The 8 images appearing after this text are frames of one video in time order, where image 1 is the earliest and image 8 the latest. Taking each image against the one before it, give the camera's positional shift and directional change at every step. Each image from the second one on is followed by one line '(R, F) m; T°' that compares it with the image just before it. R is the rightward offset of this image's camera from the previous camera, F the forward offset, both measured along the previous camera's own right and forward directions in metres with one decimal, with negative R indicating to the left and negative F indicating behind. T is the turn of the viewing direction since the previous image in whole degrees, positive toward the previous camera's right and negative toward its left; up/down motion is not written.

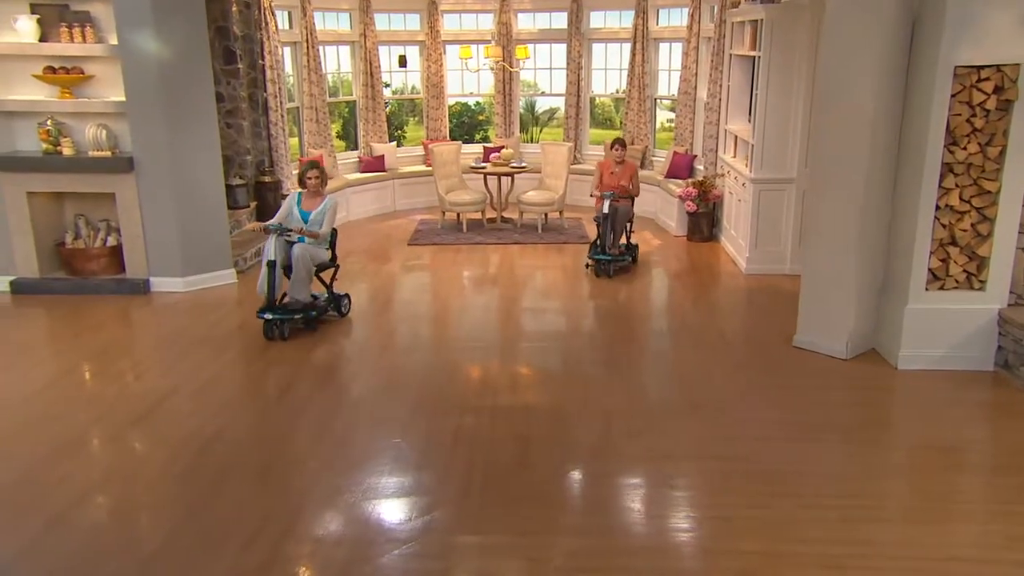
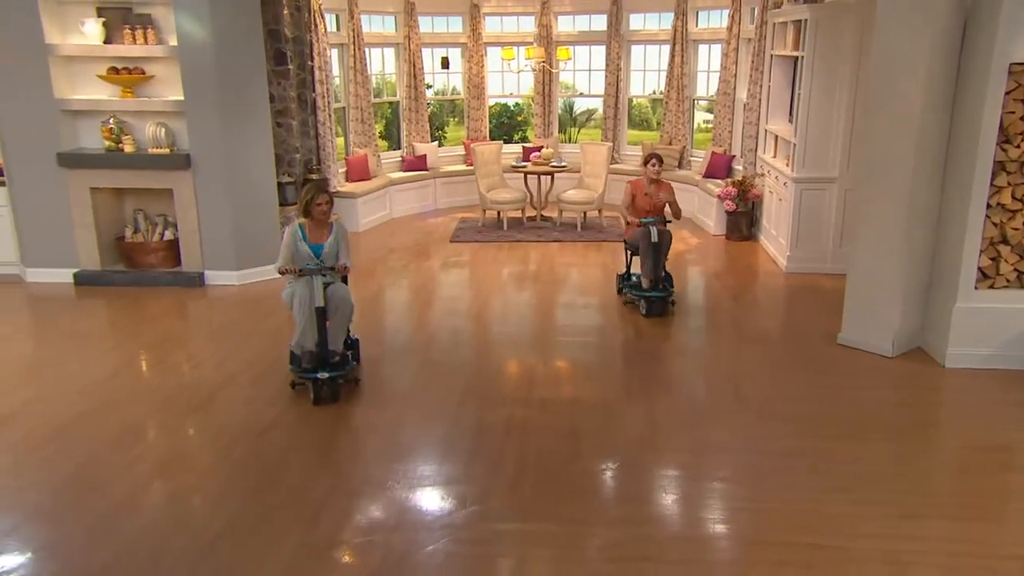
(-0.1, -0.1) m; -2°
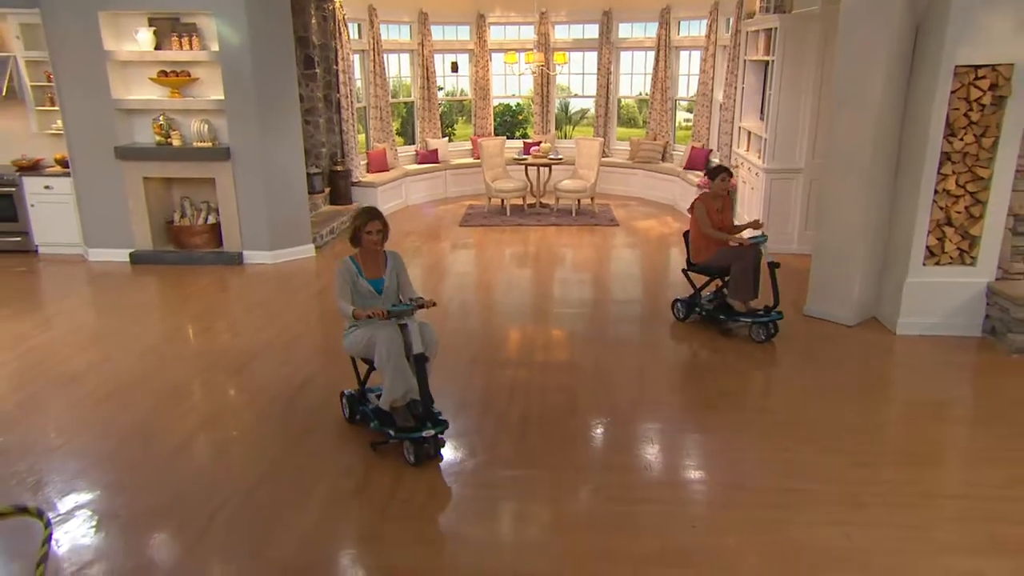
(0.0, -0.6) m; 0°
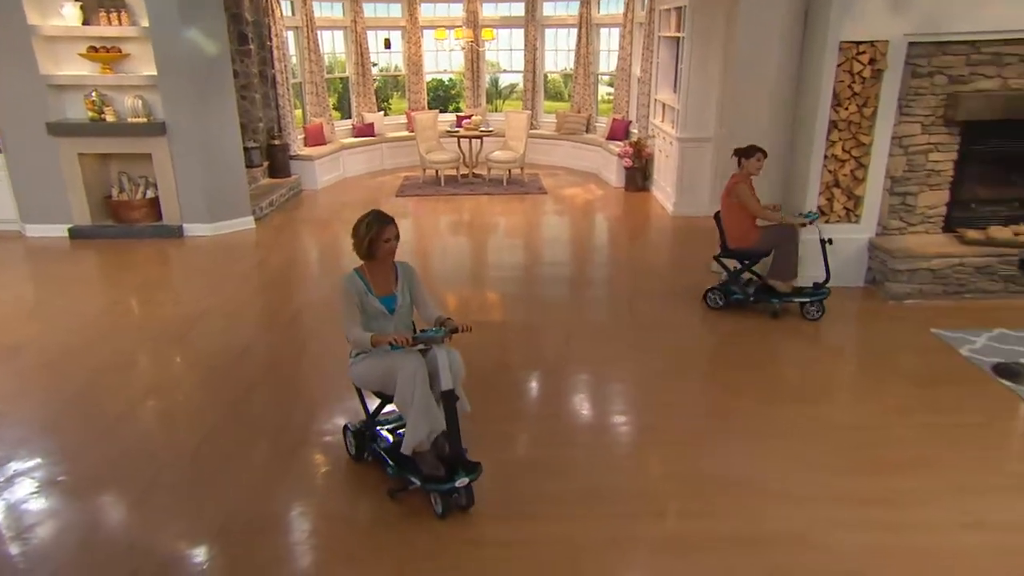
(+0.1, -0.3) m; +5°
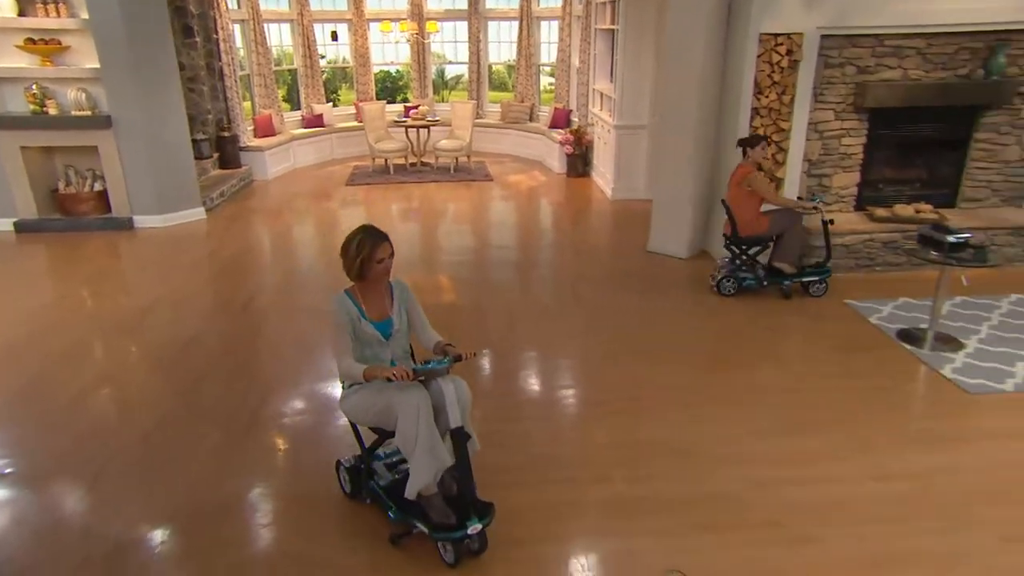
(0.0, -0.3) m; +4°
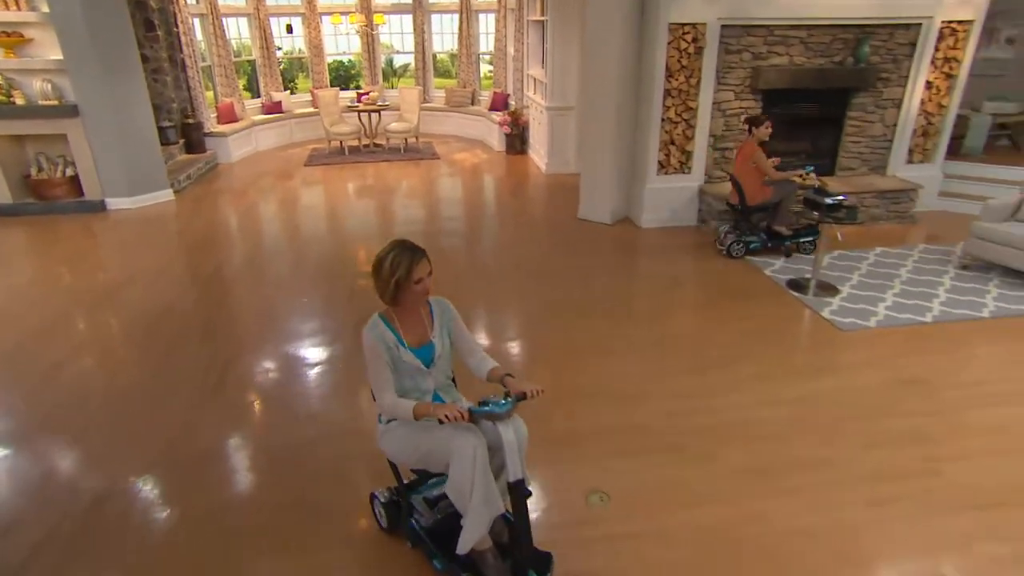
(0.0, -0.7) m; +4°
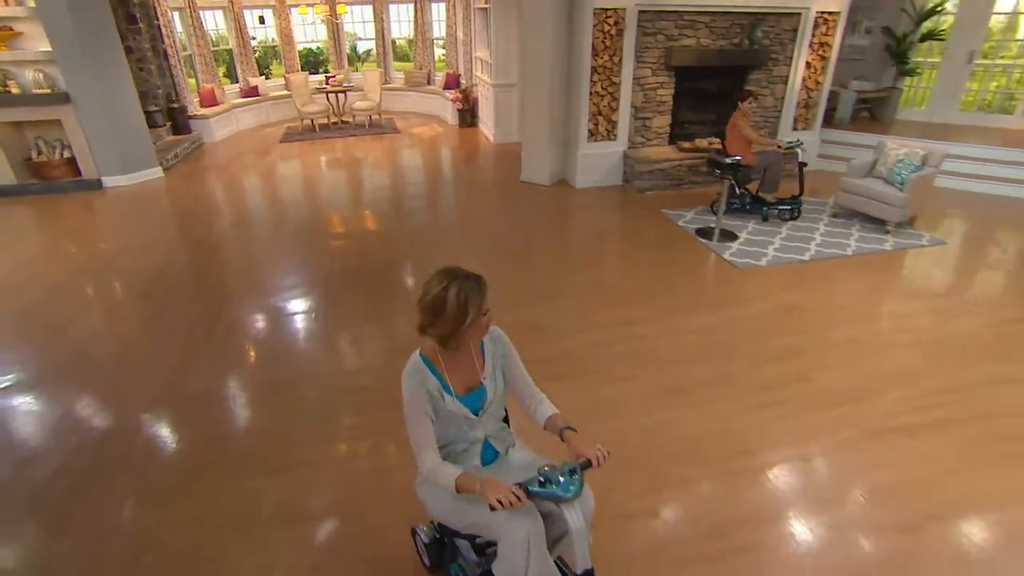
(0.0, -1.0) m; +3°
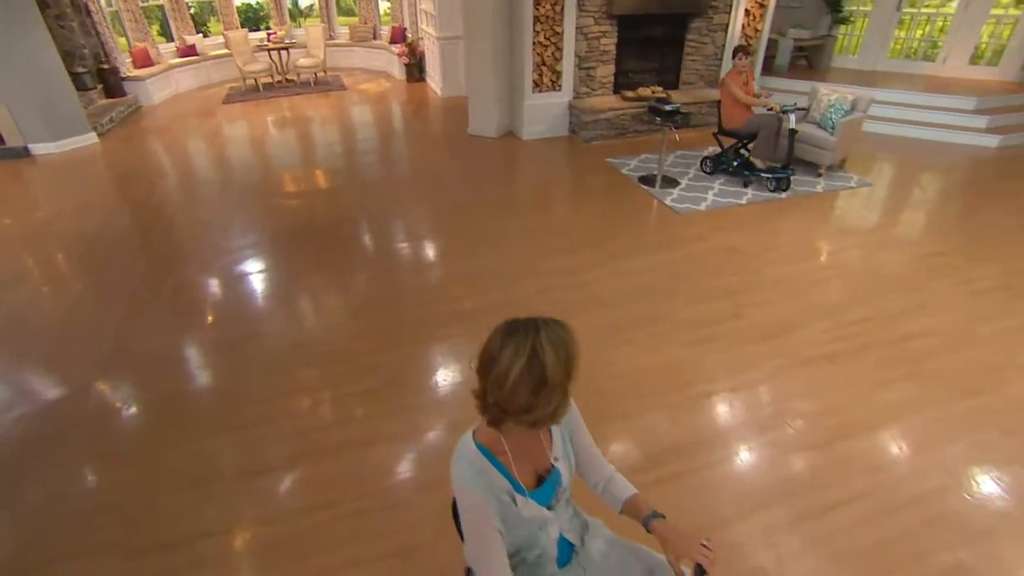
(+0.1, -0.2) m; +3°
